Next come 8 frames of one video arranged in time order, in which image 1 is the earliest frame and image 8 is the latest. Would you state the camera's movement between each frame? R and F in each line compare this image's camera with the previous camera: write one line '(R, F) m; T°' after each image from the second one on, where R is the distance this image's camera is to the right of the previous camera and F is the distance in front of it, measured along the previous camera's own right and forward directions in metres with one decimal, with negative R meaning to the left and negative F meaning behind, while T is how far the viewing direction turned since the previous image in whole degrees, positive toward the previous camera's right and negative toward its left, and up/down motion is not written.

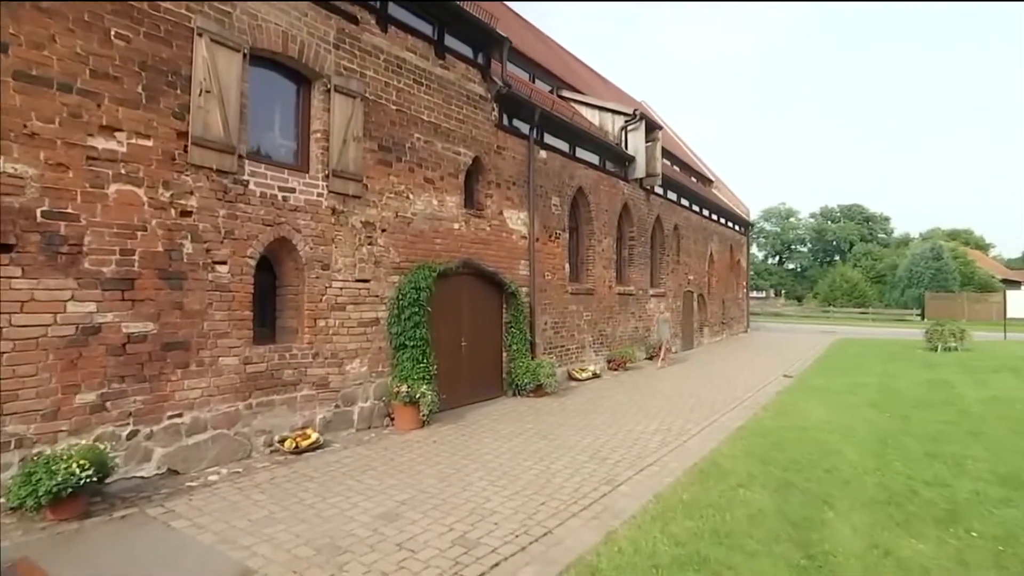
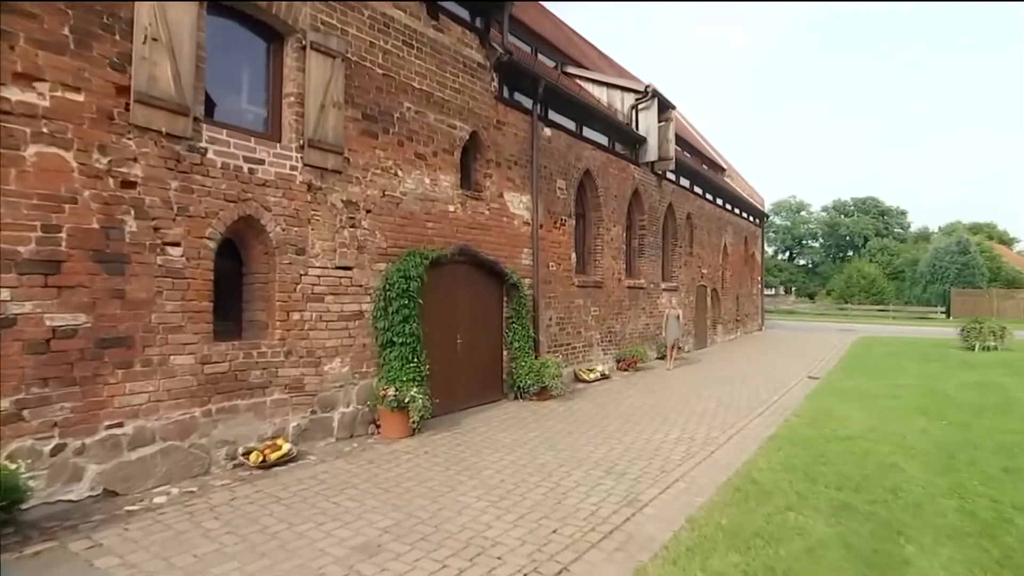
(-0.1, +1.2) m; 0°
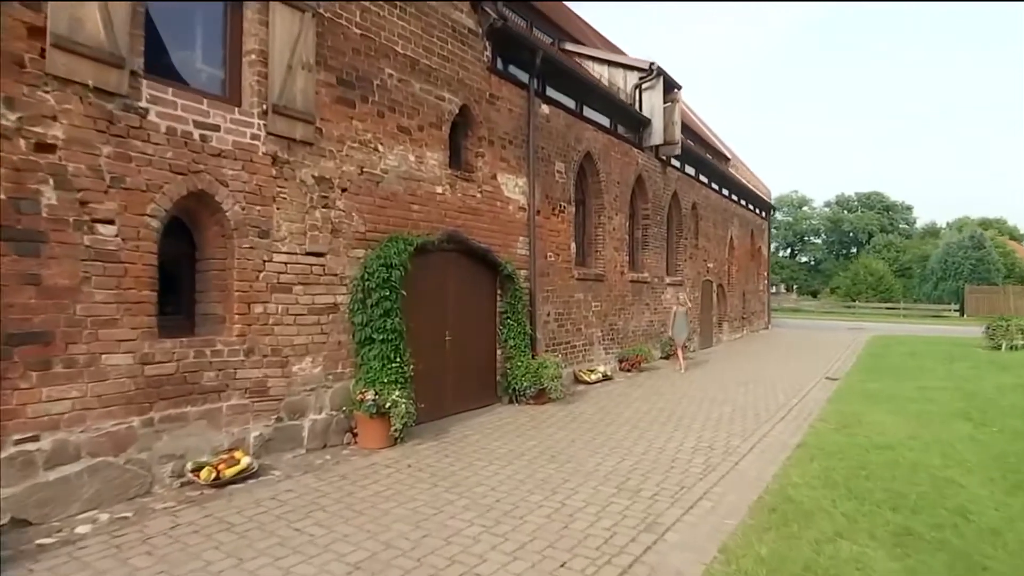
(-0.1, +1.0) m; +1°
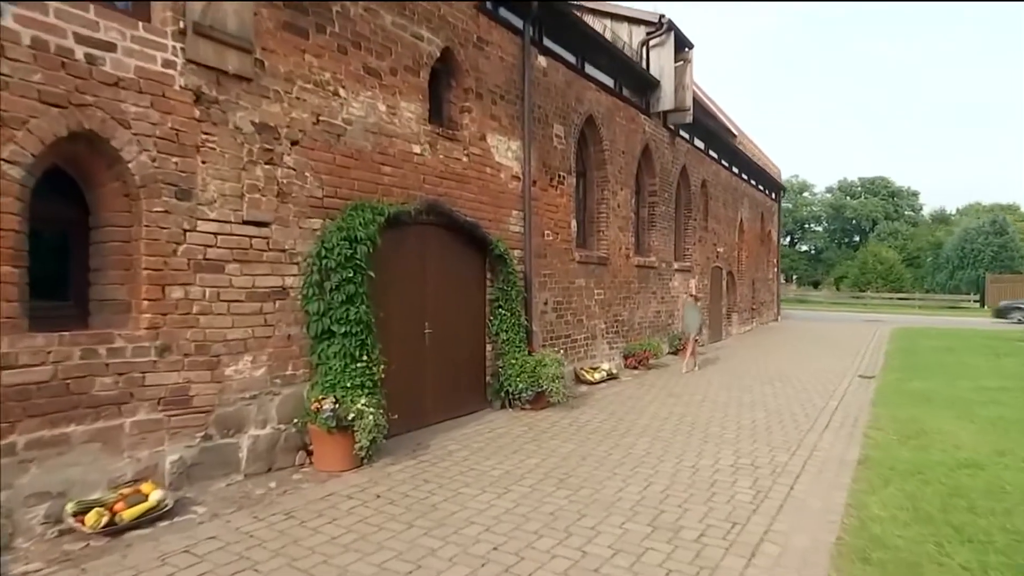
(-0.1, +1.5) m; +2°
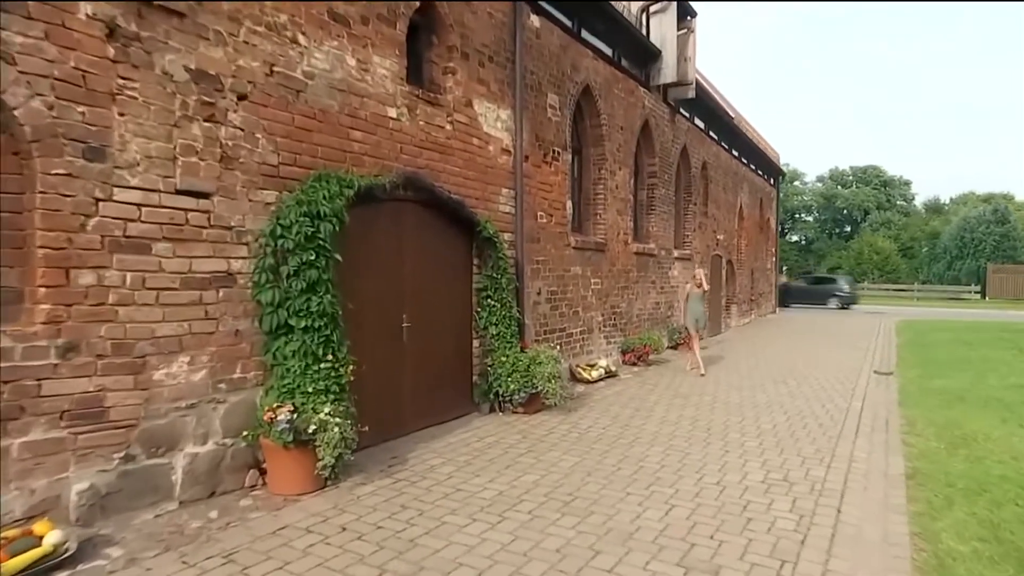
(-0.1, +1.0) m; +2°
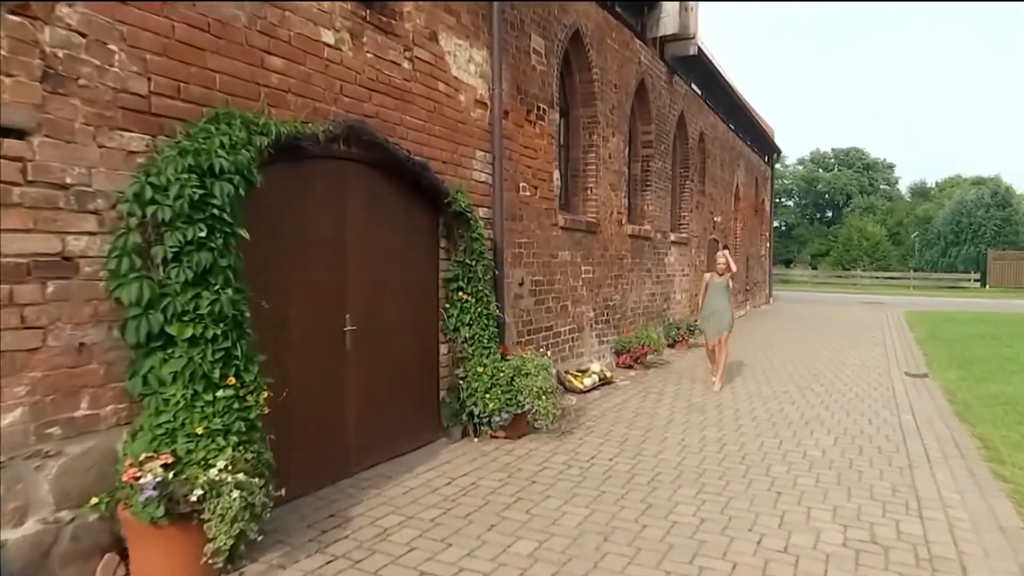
(-0.1, +1.6) m; +3°
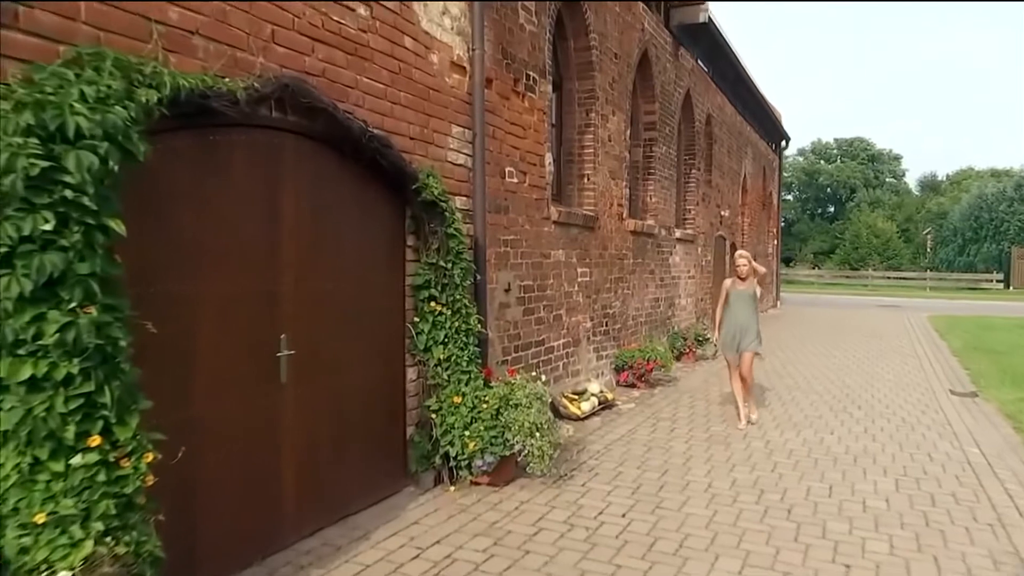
(-0.1, +1.1) m; +2°
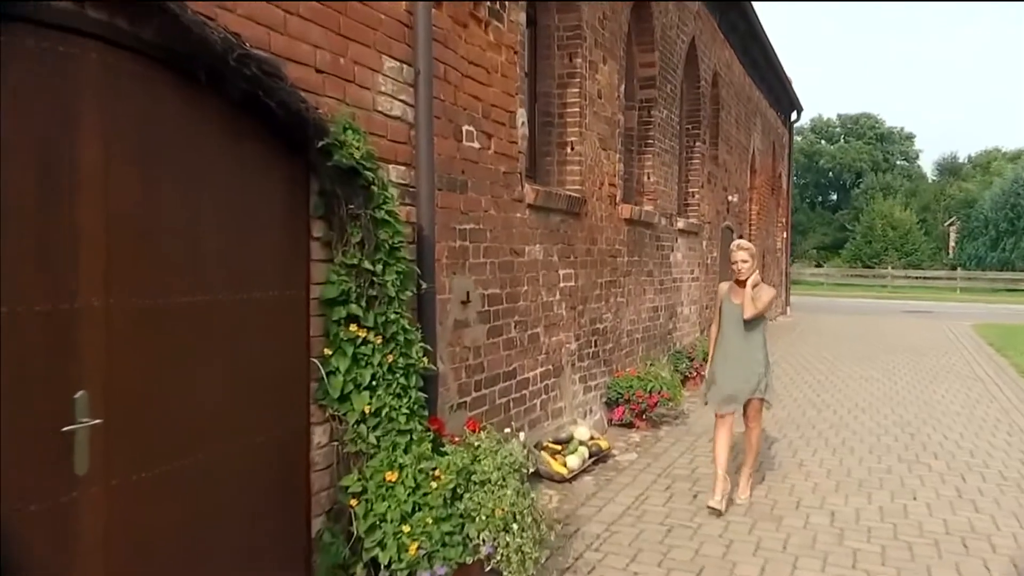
(-0.1, +1.6) m; +5°
